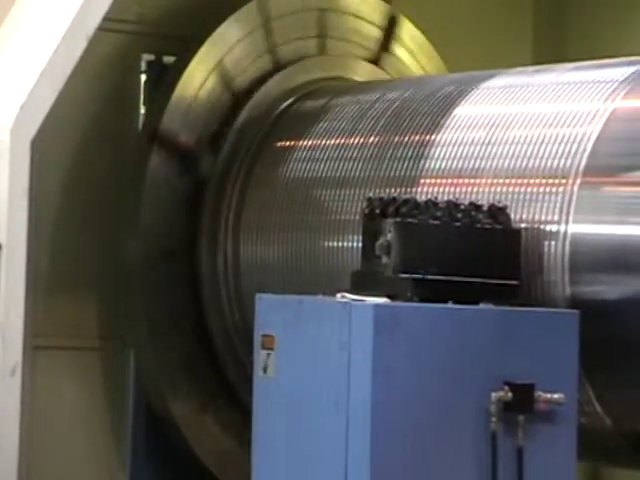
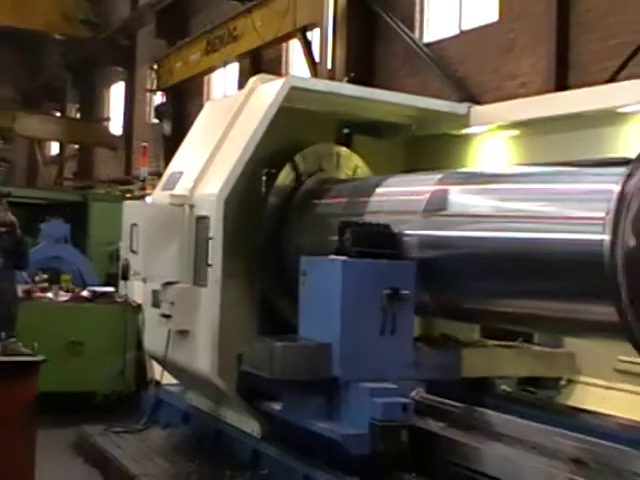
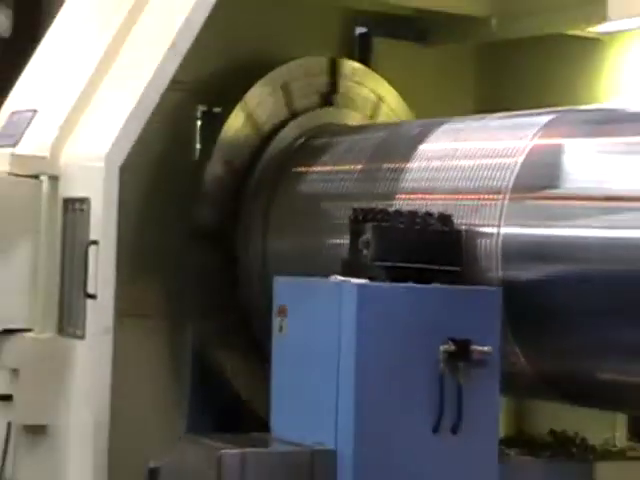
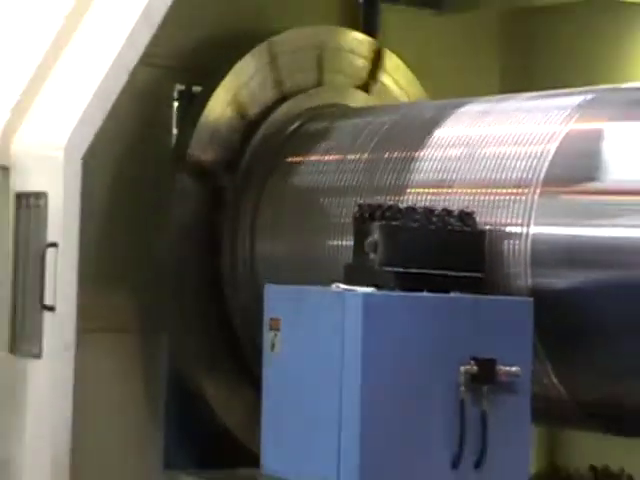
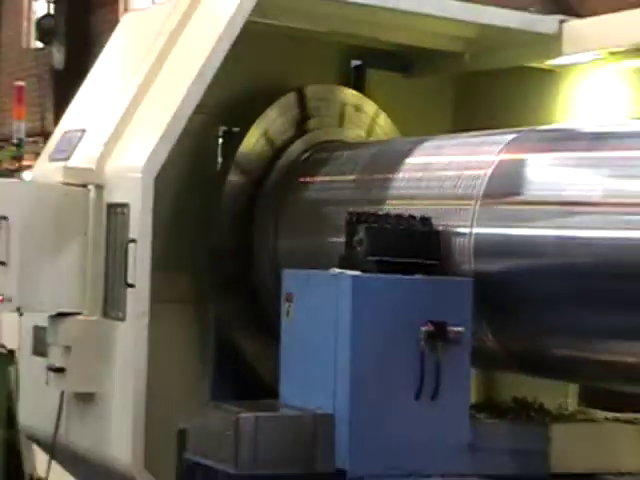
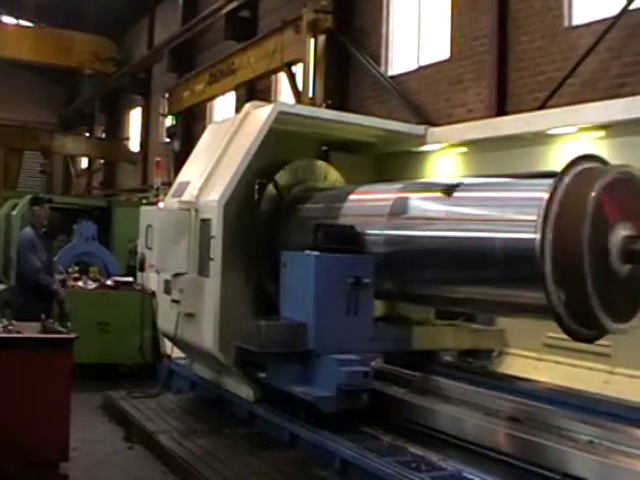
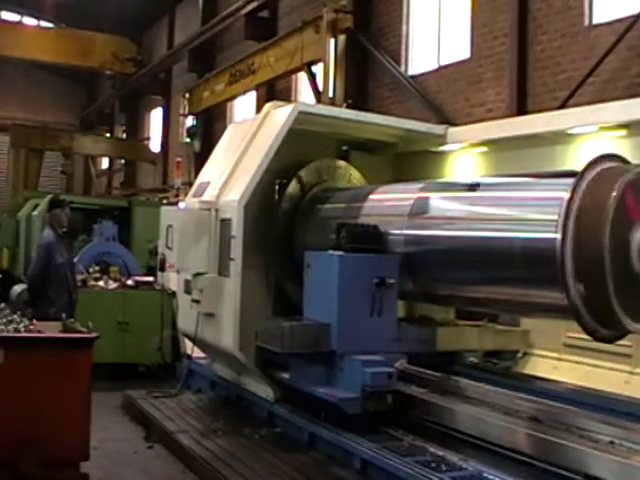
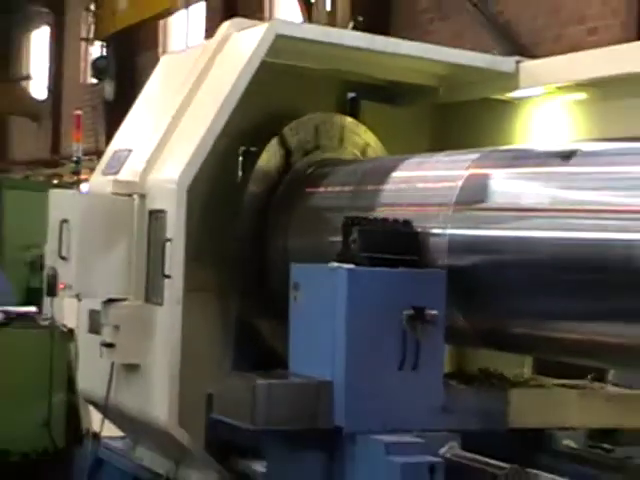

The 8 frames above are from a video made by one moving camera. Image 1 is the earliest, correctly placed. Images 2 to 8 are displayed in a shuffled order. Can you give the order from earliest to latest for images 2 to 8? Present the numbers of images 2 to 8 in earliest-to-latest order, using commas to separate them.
4, 3, 5, 8, 2, 7, 6
